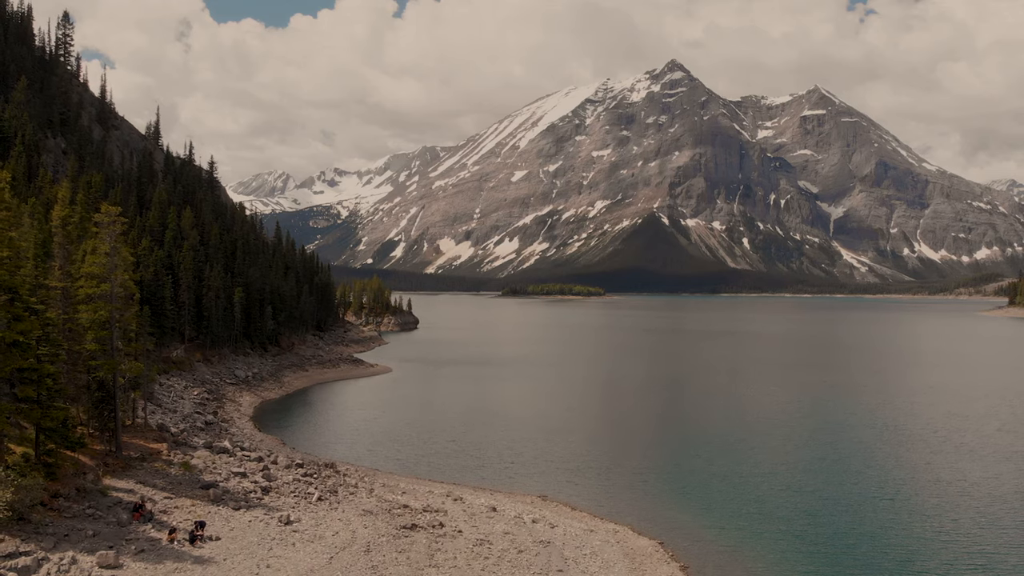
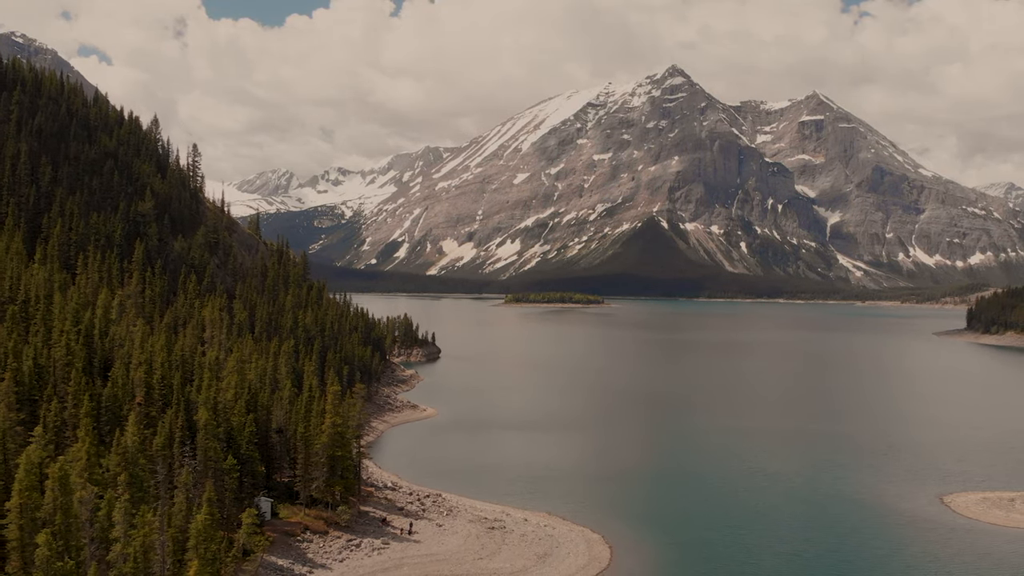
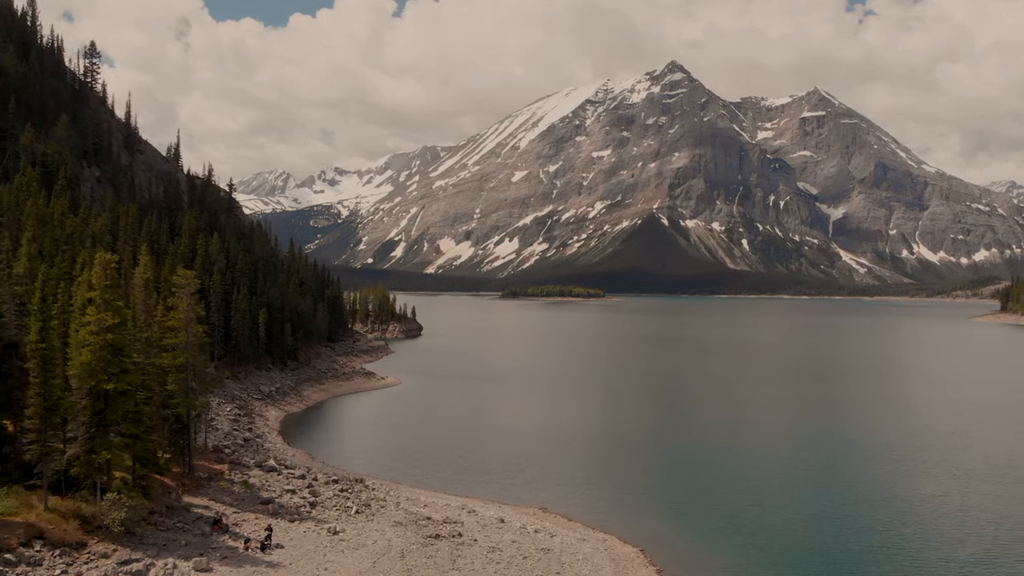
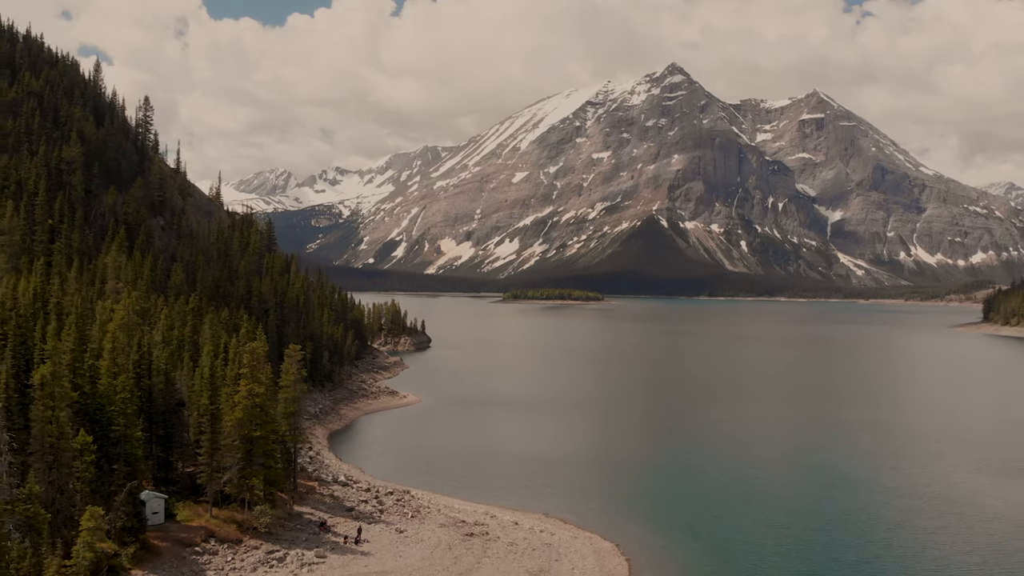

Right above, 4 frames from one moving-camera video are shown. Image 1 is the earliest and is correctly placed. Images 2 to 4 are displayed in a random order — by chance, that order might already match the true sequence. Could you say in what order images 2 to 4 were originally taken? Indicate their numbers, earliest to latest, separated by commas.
3, 4, 2
